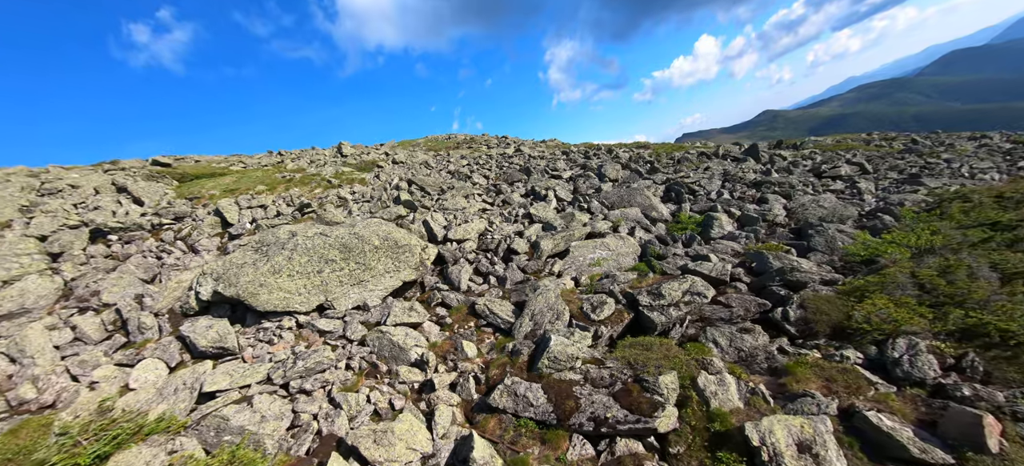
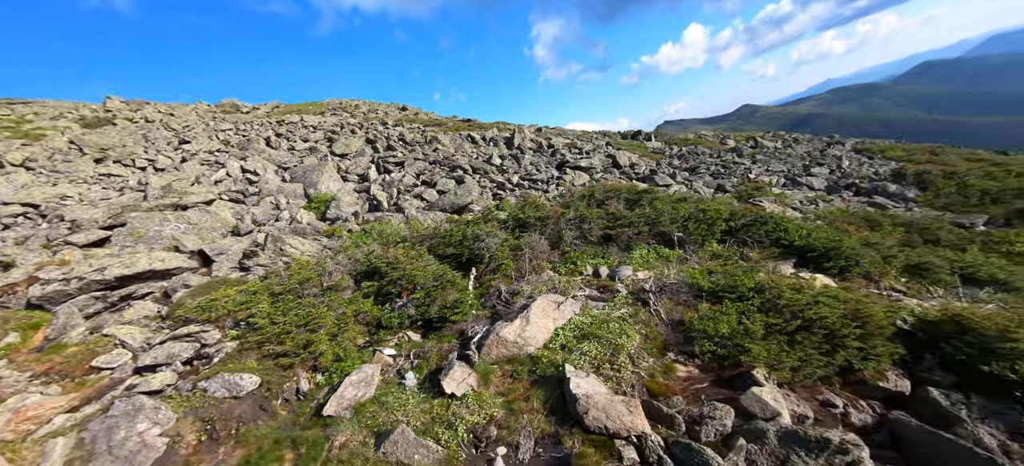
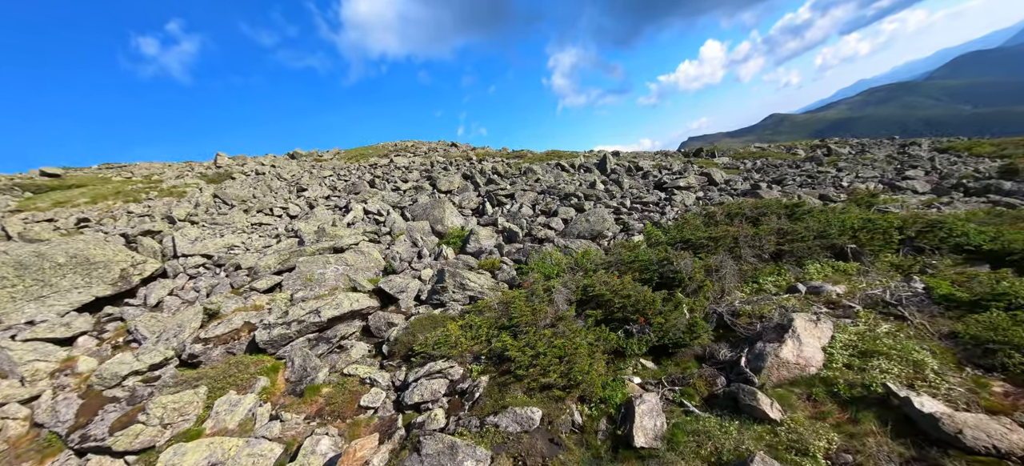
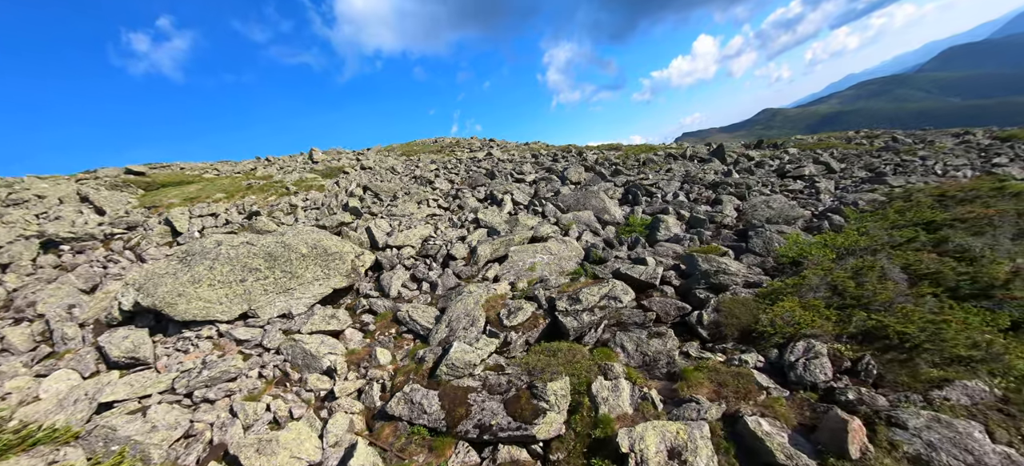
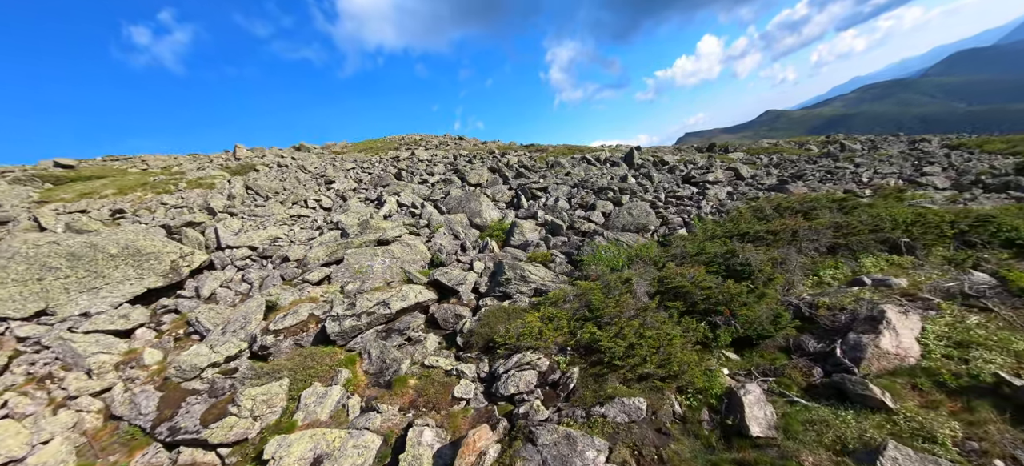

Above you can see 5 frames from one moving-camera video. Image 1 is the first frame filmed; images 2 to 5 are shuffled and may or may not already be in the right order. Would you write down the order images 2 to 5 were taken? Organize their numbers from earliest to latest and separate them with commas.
4, 5, 3, 2
